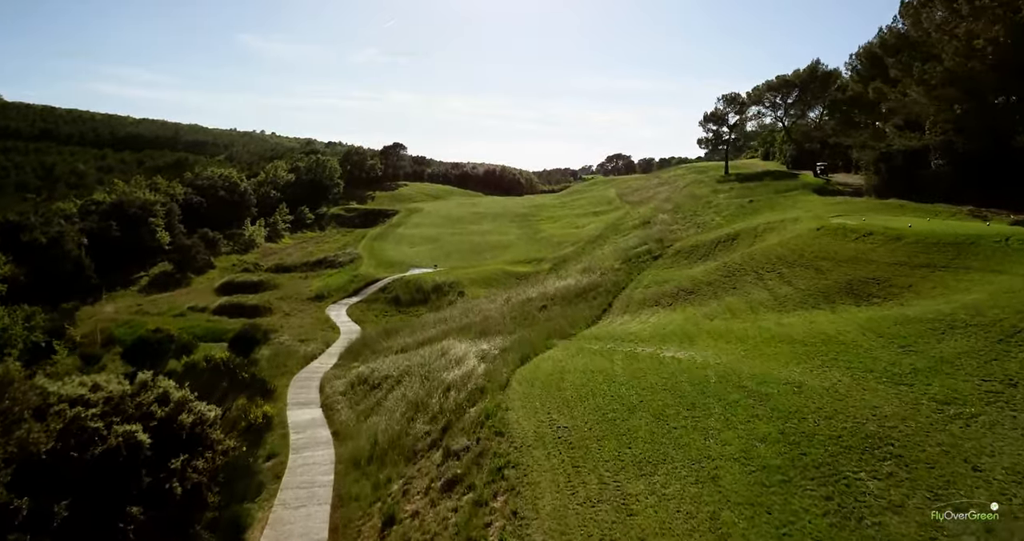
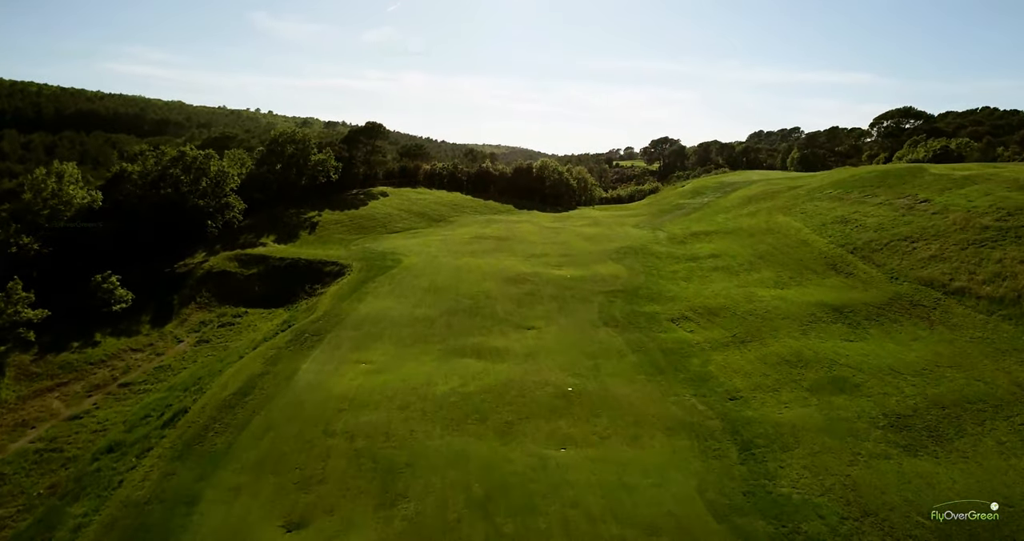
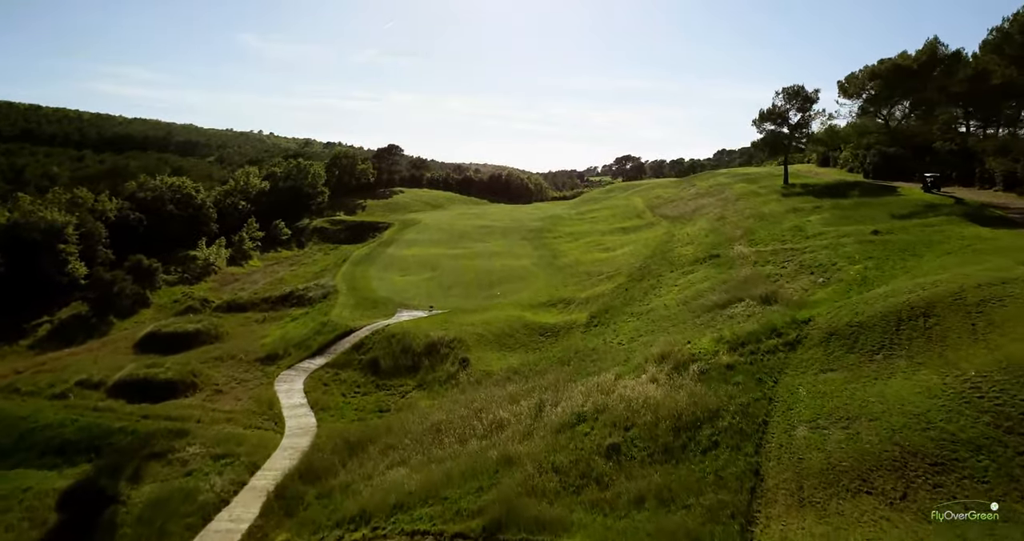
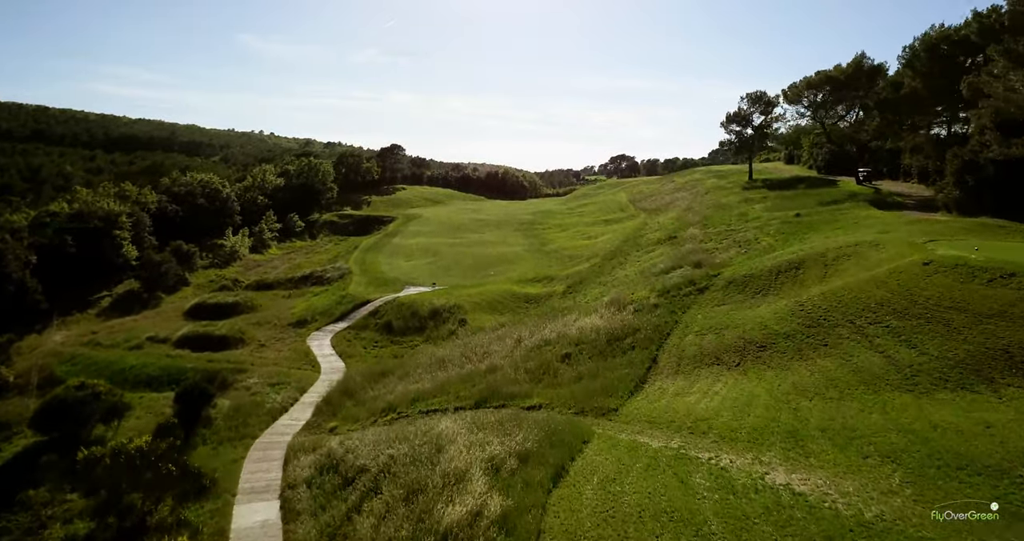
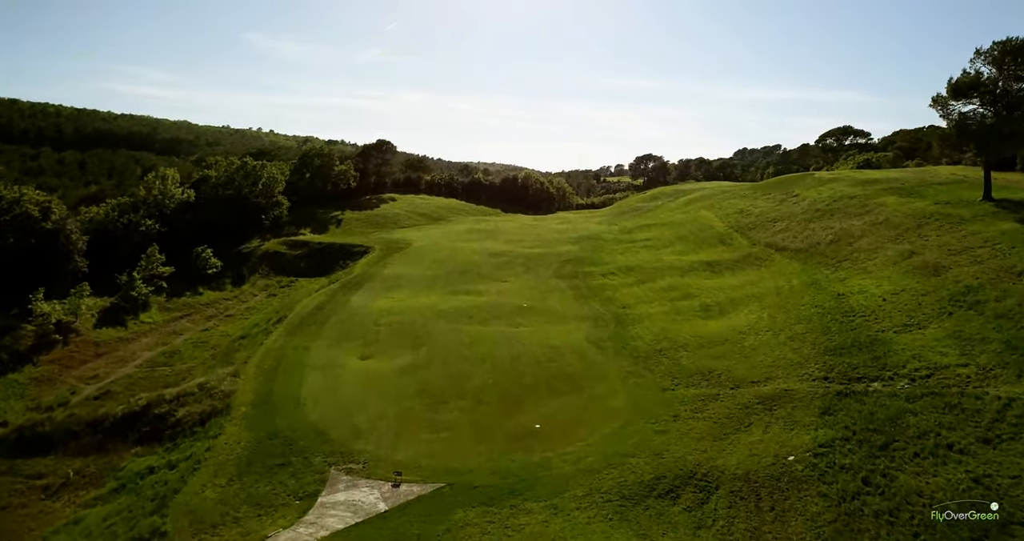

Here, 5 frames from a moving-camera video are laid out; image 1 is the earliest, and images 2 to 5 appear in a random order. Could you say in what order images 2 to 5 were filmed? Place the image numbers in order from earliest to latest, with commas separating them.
4, 3, 5, 2
